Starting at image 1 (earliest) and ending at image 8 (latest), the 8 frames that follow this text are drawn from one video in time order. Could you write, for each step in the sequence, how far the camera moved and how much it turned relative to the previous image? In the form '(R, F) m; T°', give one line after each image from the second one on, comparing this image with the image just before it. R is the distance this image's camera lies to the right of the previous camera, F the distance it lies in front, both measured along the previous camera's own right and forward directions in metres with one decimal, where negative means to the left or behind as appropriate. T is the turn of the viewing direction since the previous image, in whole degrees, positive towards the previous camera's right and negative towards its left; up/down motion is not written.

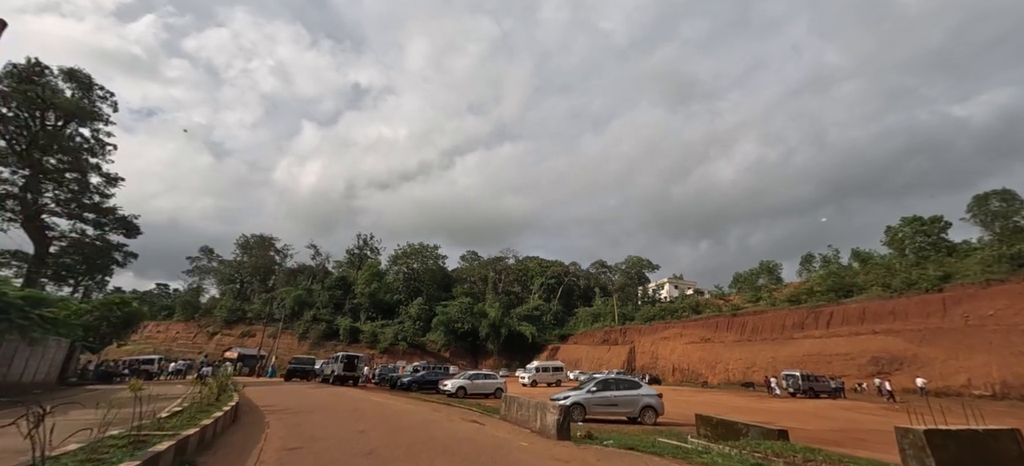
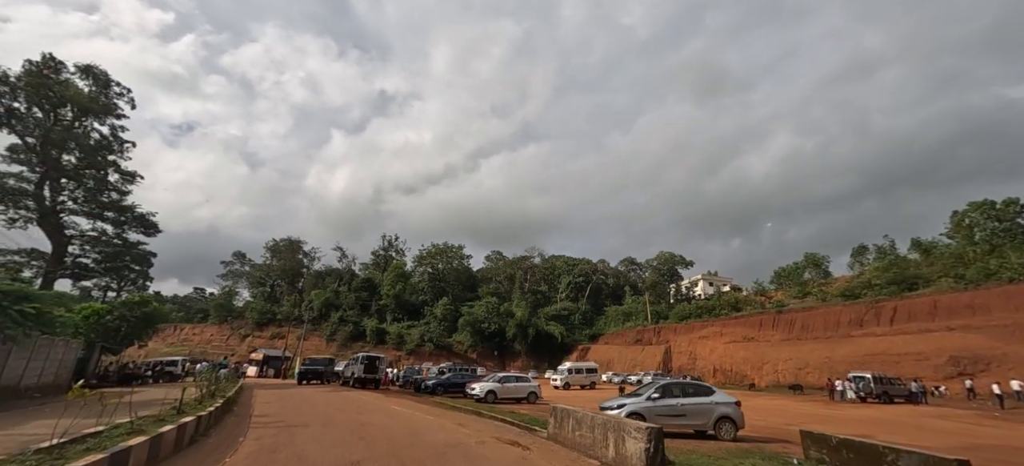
(-0.3, +2.0) m; -3°
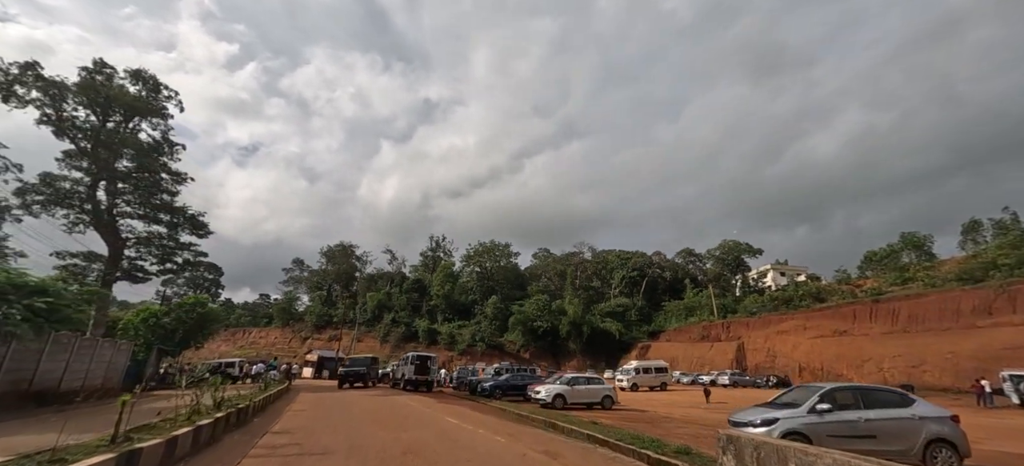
(-0.7, +2.4) m; -6°
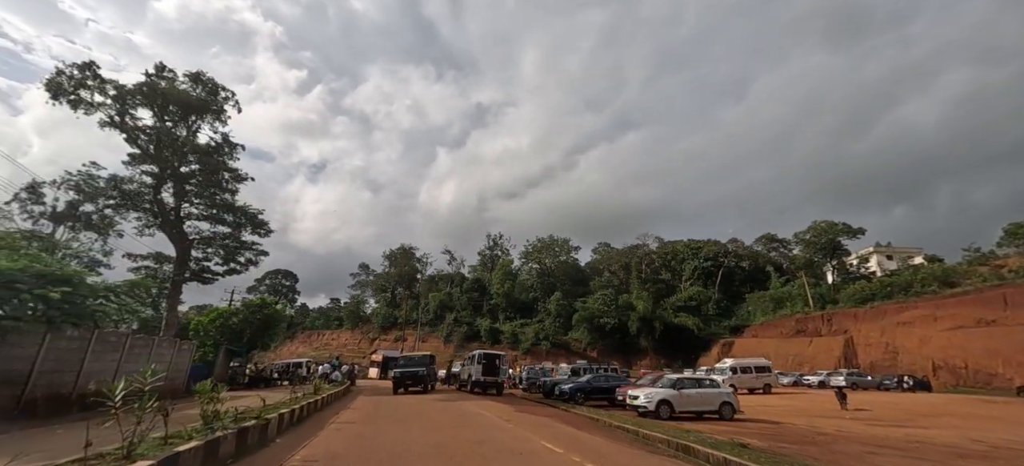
(-0.8, +2.6) m; -7°
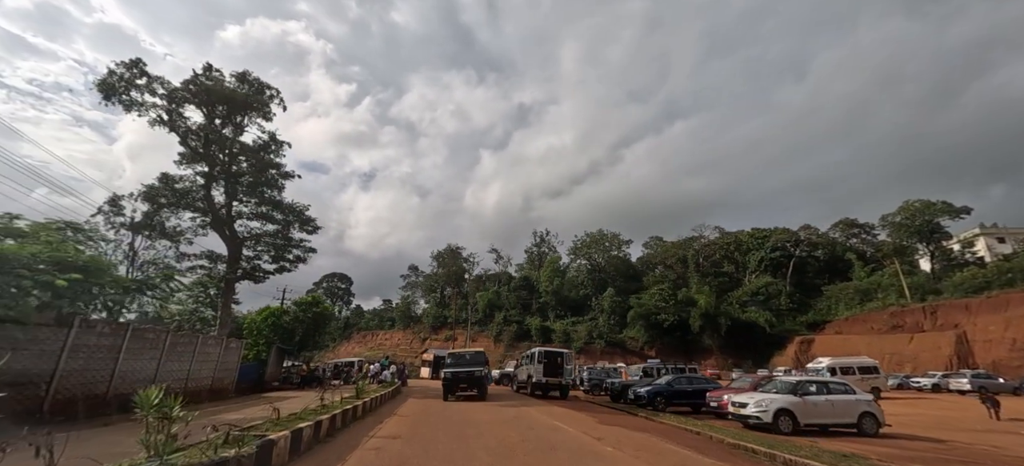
(-0.6, +2.0) m; -6°
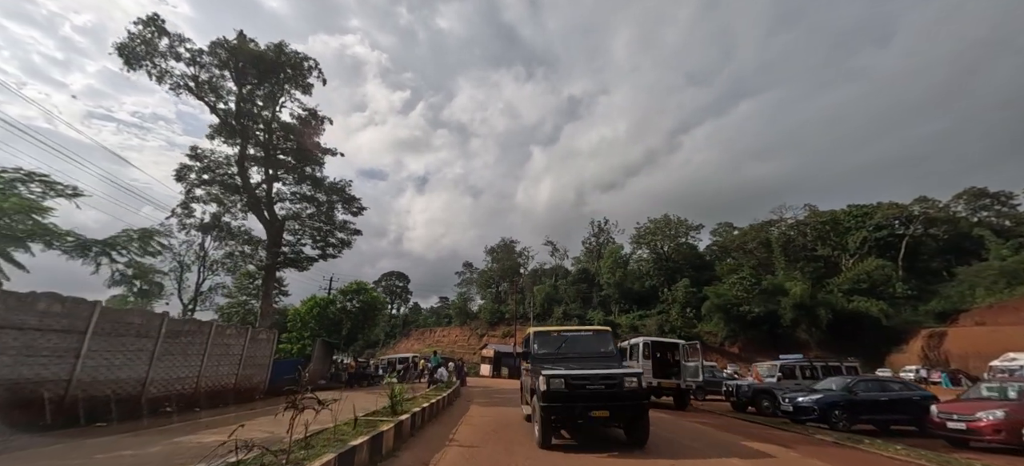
(-1.0, +4.1) m; -7°
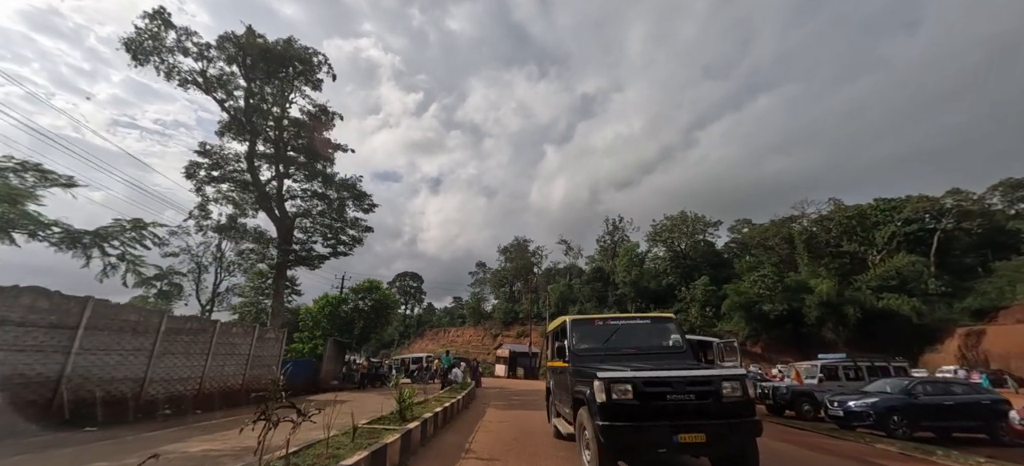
(-0.1, +0.8) m; -2°
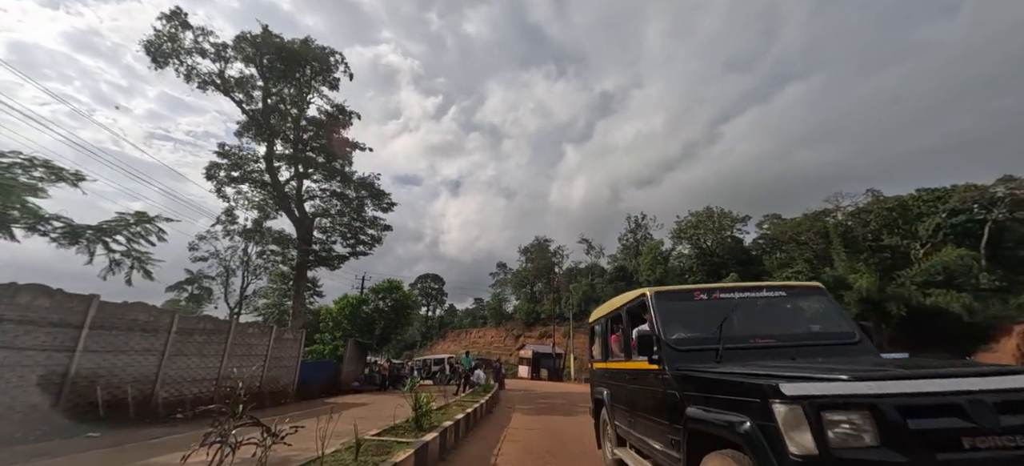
(-0.1, +0.7) m; -3°
